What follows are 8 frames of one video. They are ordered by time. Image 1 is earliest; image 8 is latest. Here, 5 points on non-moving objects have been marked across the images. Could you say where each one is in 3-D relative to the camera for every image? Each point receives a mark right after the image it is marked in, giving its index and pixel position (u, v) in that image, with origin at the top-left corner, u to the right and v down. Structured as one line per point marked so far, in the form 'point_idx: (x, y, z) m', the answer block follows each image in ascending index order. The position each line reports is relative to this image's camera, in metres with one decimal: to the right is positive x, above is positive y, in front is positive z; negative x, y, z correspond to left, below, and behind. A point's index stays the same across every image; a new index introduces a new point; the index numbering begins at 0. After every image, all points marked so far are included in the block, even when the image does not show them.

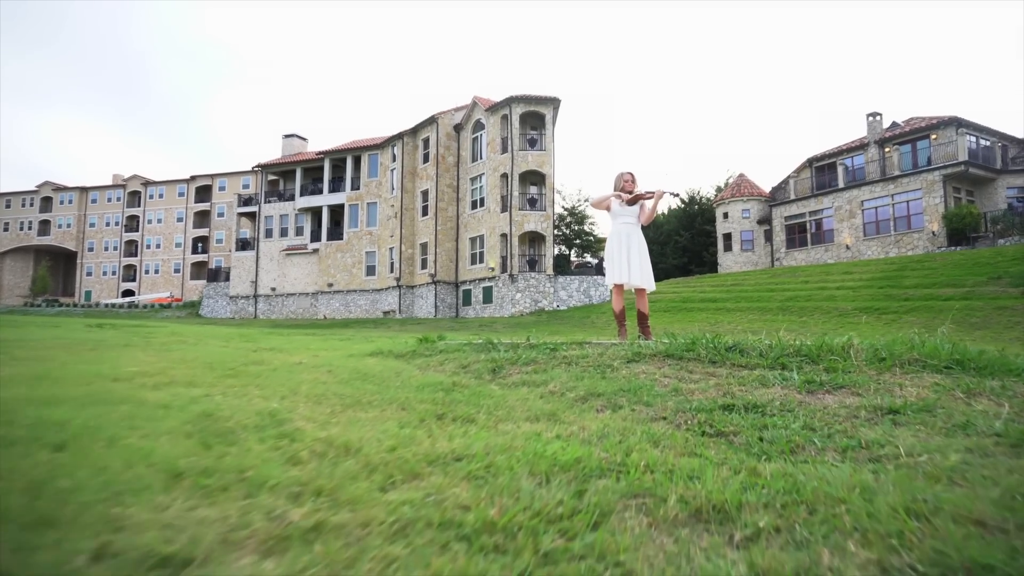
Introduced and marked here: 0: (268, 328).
0: (-6.8, -1.1, +17.4) m
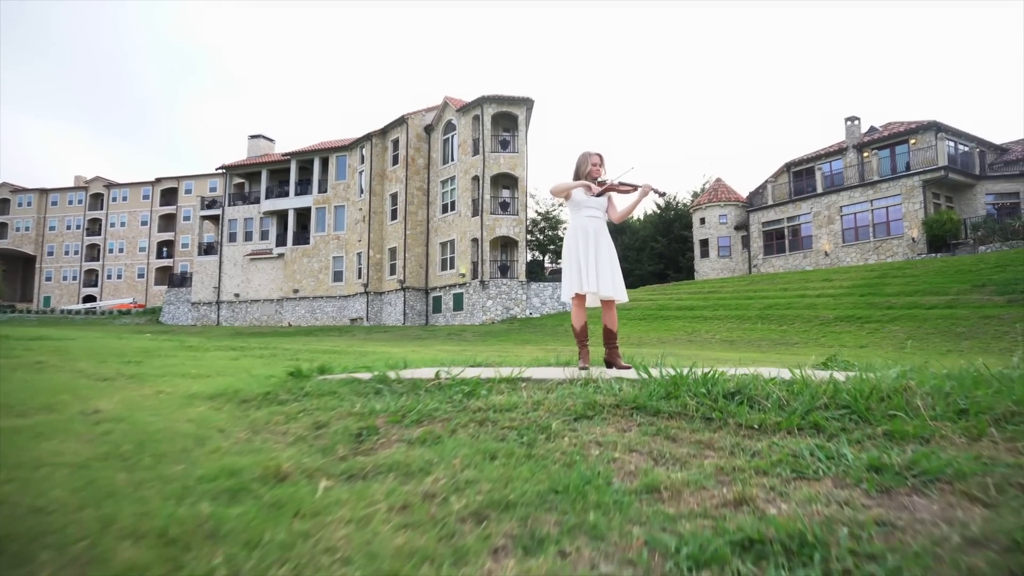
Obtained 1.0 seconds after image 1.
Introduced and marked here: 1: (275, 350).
0: (-7.6, -1.3, +16.2) m
1: (-2.7, -0.7, +7.0) m
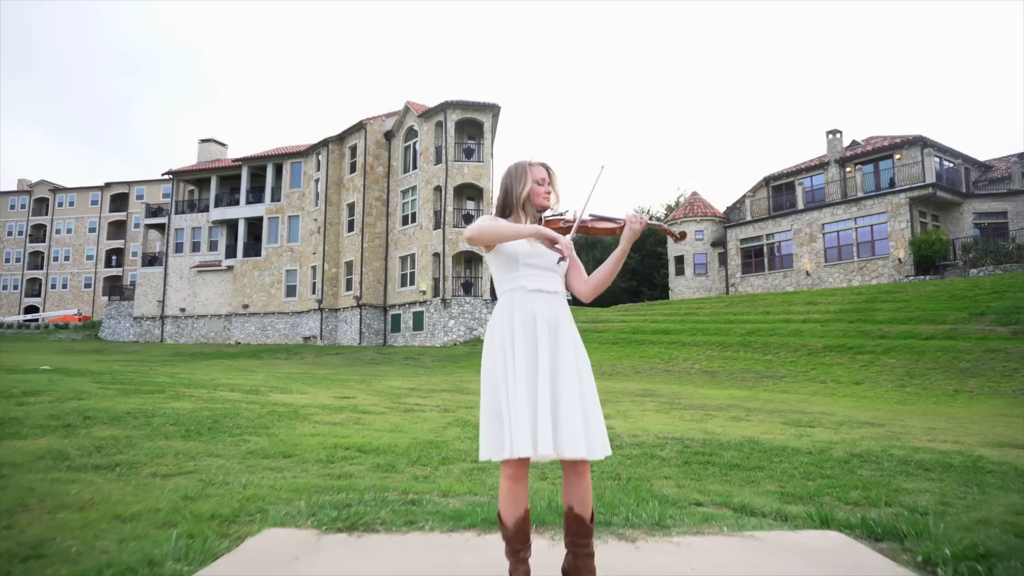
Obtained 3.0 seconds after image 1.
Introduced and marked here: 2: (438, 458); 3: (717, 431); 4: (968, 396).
0: (-8.6, -1.9, +14.1) m
1: (-3.3, -1.2, +5.2) m
2: (-0.4, -1.1, +4.1) m
3: (+2.2, -1.5, +6.6) m
4: (+7.9, -1.9, +10.5) m
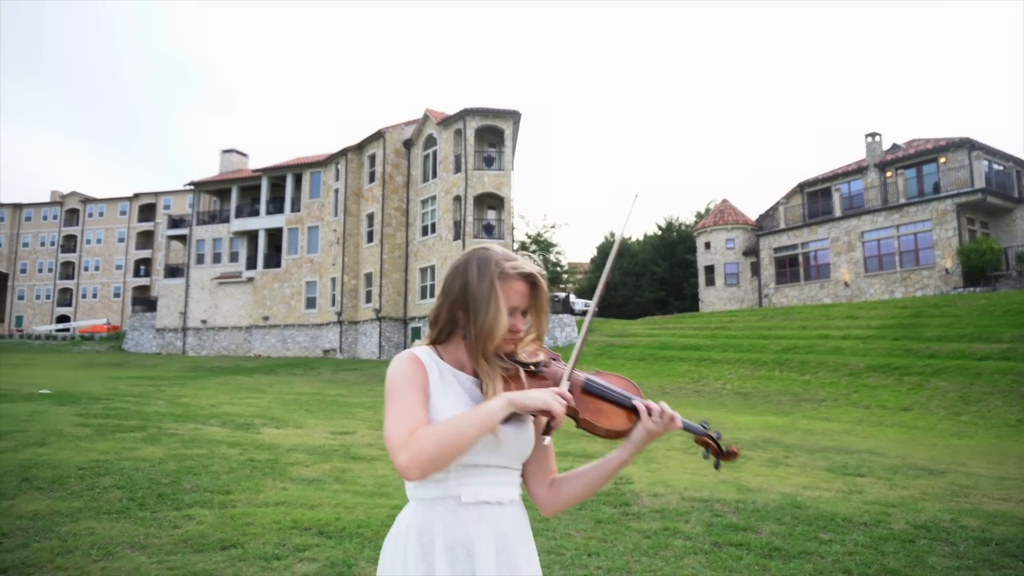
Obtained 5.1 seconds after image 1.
0: (-8.2, -2.3, +13.7) m
1: (-3.3, -1.5, +4.6) m
2: (-0.5, -1.4, +3.3) m
3: (+2.3, -1.9, +5.7) m
4: (+8.1, -2.2, +9.4) m
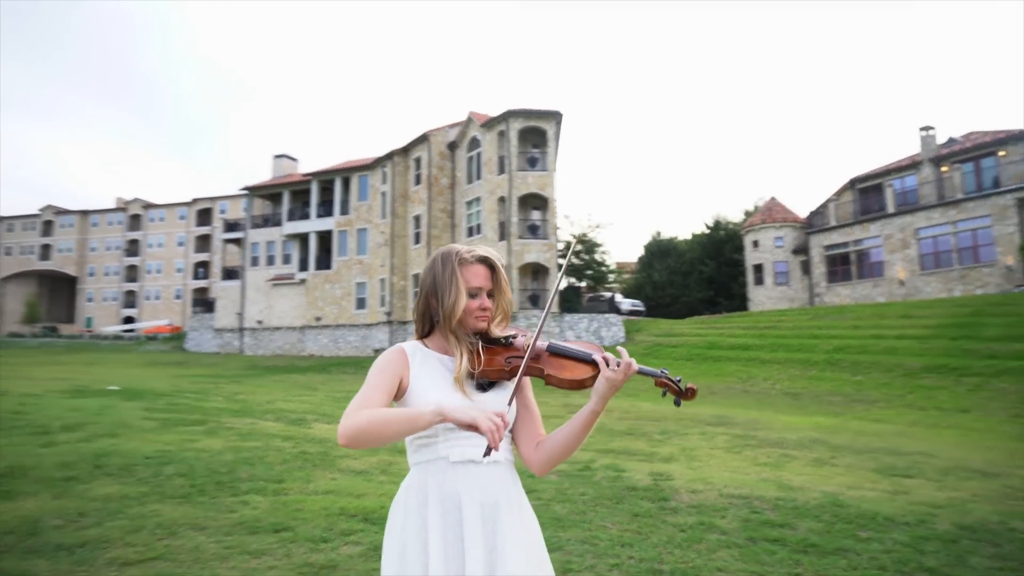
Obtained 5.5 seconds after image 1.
0: (-7.2, -2.3, +14.4) m
1: (-3.0, -1.5, +4.9) m
2: (-0.3, -1.4, +3.5) m
3: (+2.6, -1.8, +5.7) m
4: (+8.7, -2.1, +8.9) m
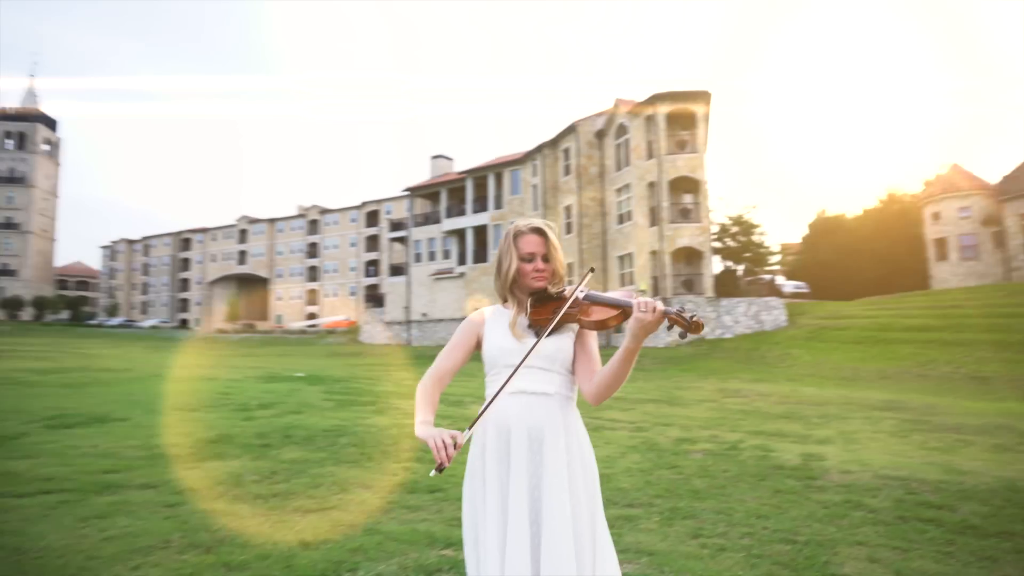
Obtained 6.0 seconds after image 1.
0: (-3.7, -2.3, +15.9) m
1: (-1.8, -1.5, +5.7) m
2: (+0.5, -1.3, +3.7) m
3: (+3.8, -1.5, +5.1) m
4: (+10.5, -1.5, +6.8) m
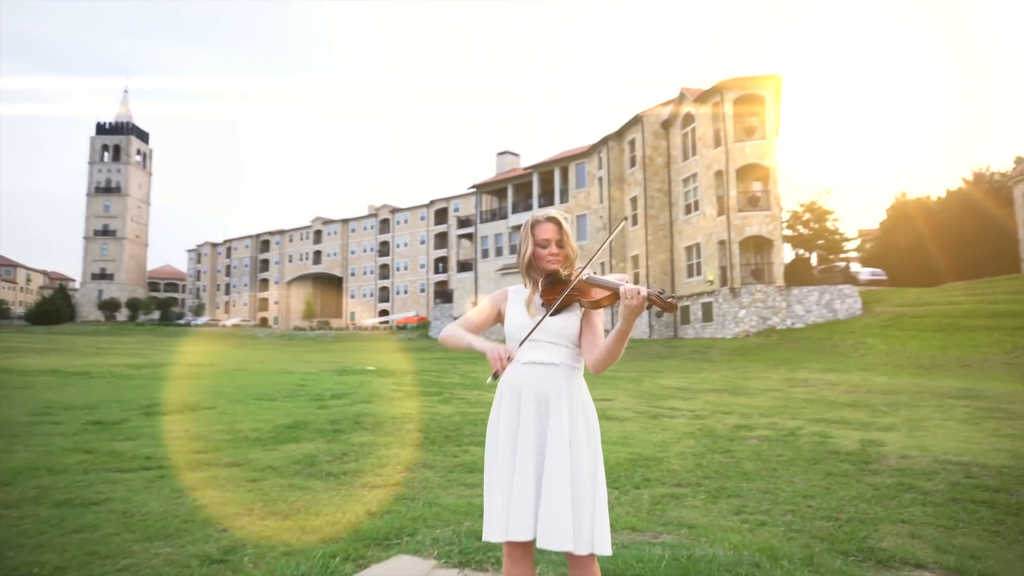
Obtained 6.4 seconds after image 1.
0: (-2.1, -2.2, +16.4) m
1: (-1.3, -1.4, +6.1) m
2: (+0.8, -1.2, +3.8) m
3: (+4.3, -1.4, +4.9) m
4: (+11.1, -1.2, +5.9) m
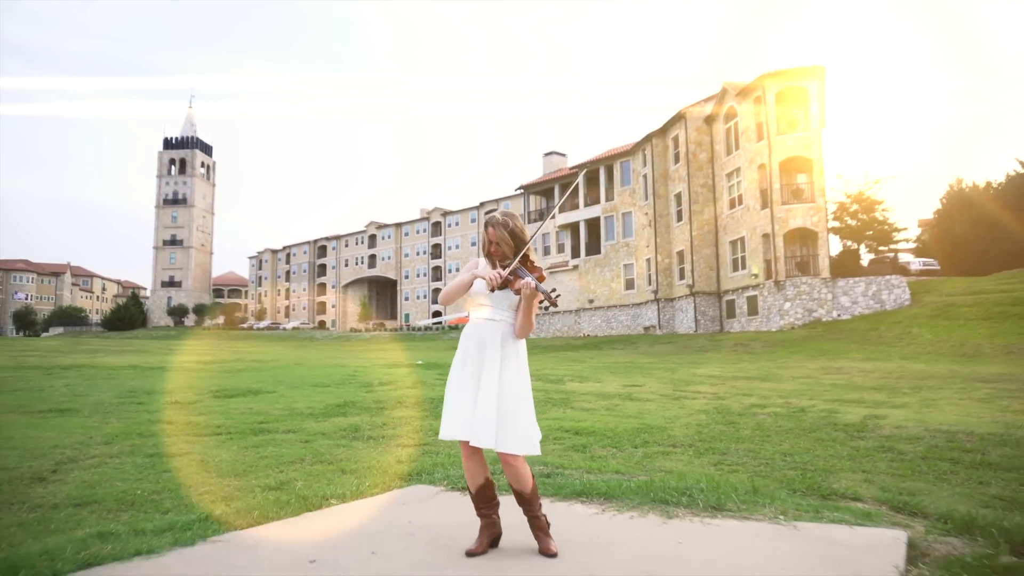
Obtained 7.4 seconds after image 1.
0: (-0.9, -2.1, +17.0) m
1: (-1.0, -1.3, +6.7) m
2: (+0.9, -1.1, +4.3) m
3: (+4.5, -1.2, +5.1) m
4: (+11.3, -0.9, +5.5) m
